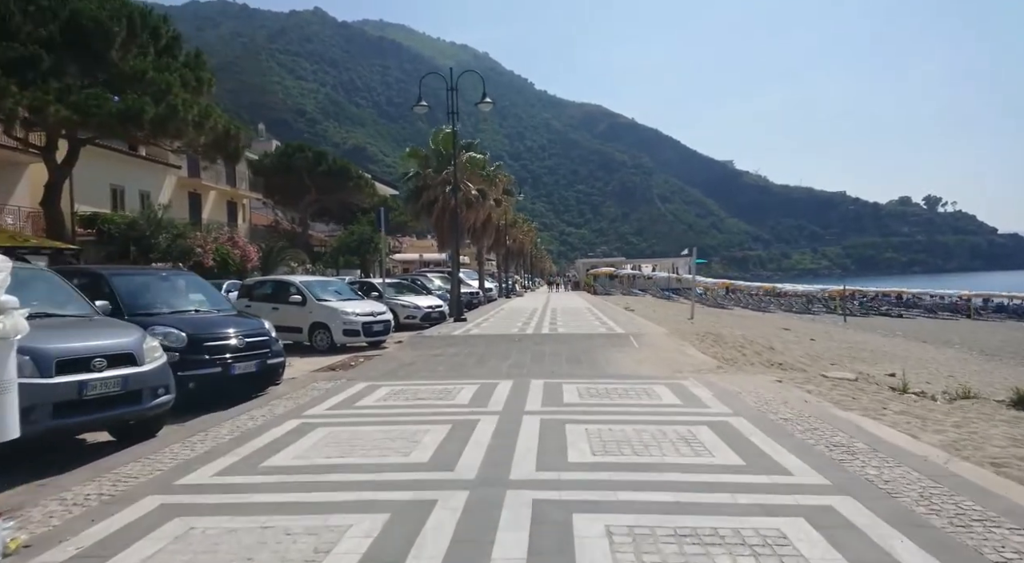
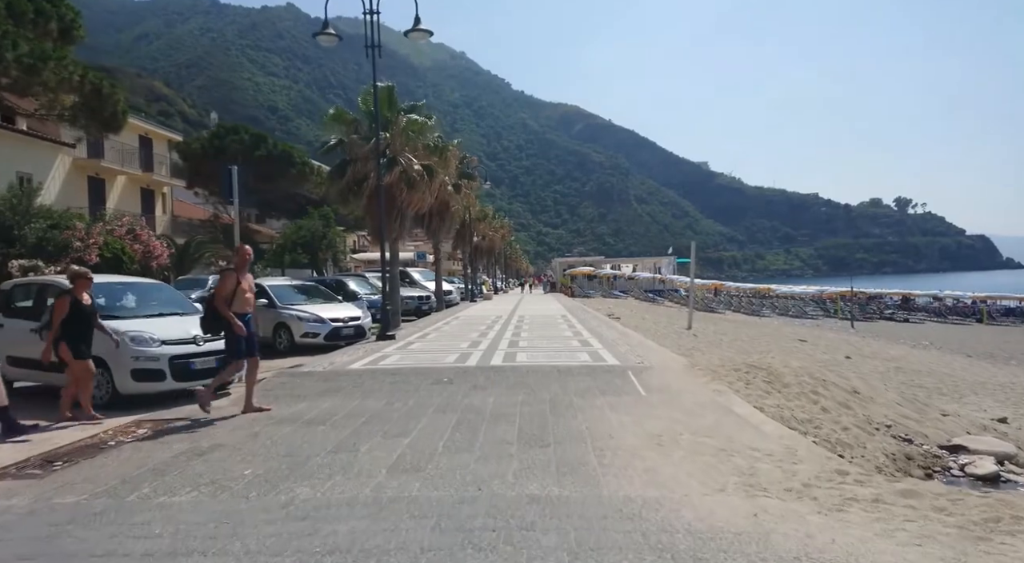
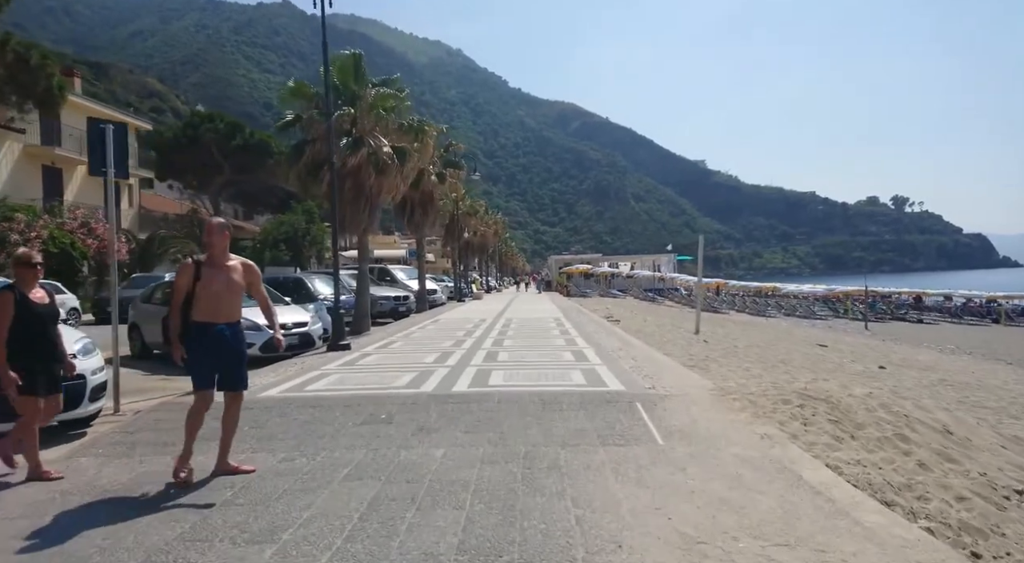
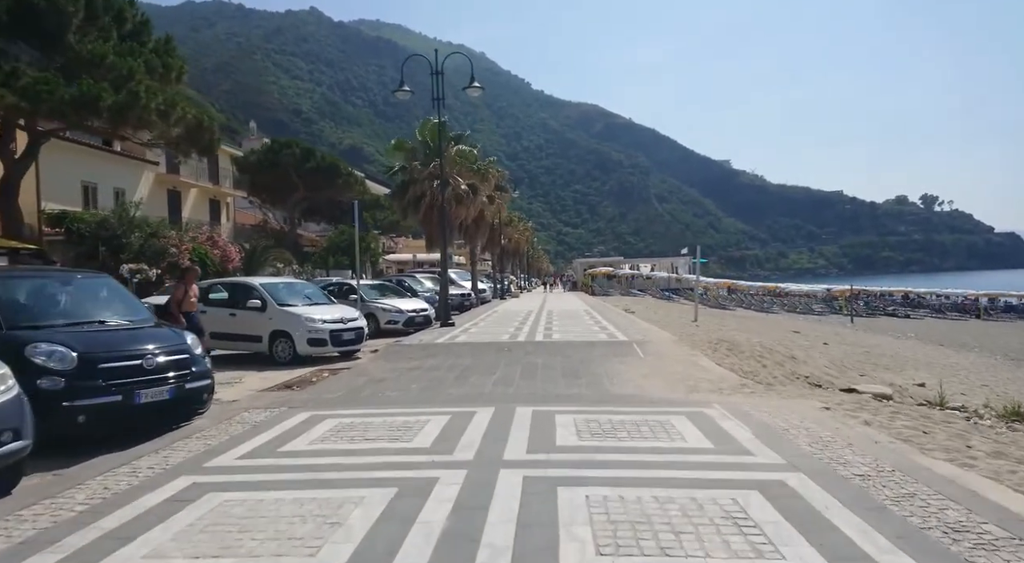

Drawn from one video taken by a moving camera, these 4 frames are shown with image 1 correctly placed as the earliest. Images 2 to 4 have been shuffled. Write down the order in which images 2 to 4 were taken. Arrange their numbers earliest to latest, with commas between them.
4, 2, 3
